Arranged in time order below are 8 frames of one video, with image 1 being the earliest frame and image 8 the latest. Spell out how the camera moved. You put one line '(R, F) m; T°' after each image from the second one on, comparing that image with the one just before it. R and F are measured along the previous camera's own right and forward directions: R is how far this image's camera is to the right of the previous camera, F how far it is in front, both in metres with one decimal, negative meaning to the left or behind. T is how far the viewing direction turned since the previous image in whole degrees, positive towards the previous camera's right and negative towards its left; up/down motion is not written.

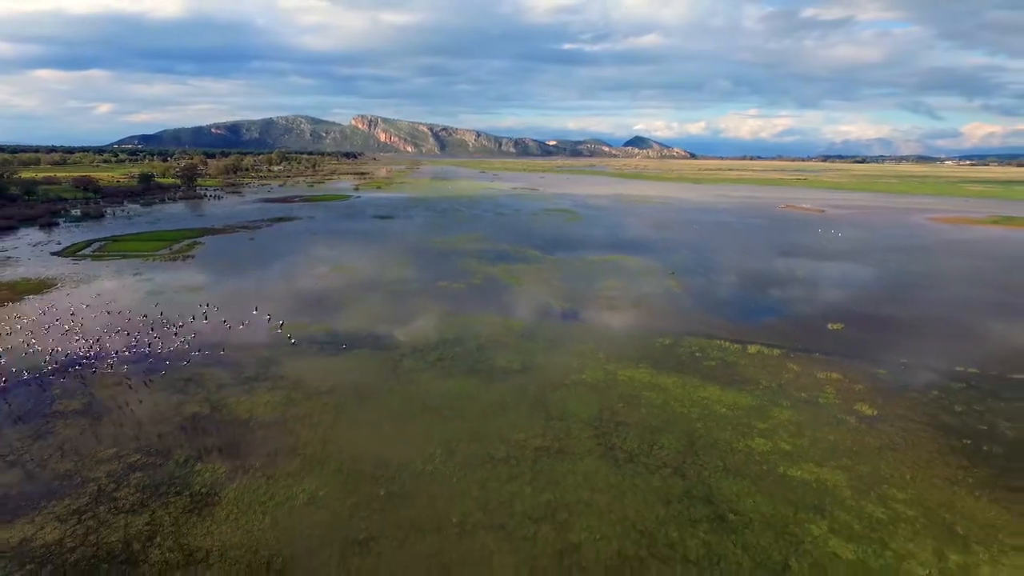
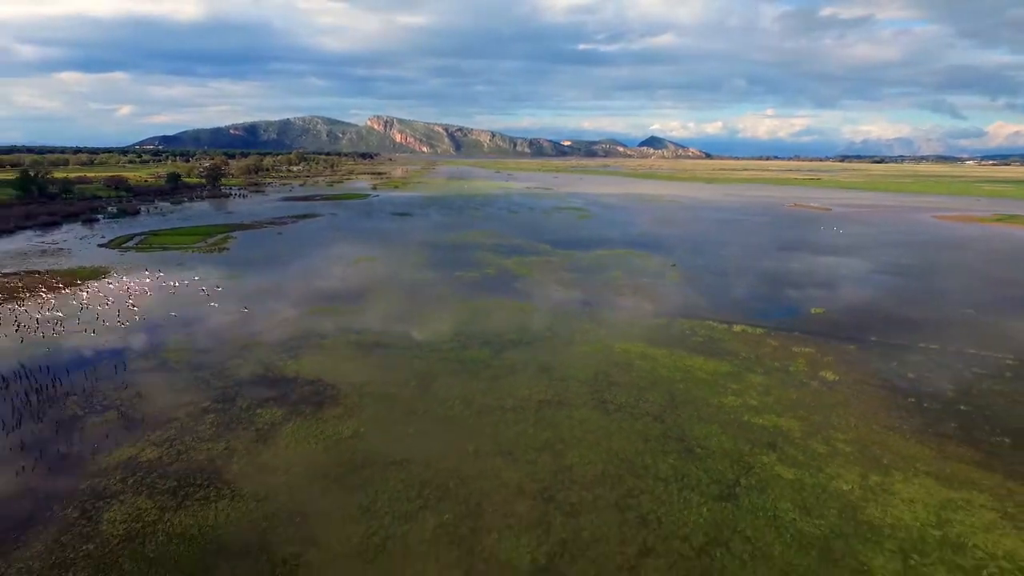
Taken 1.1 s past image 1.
(+0.2, -2.2) m; -1°
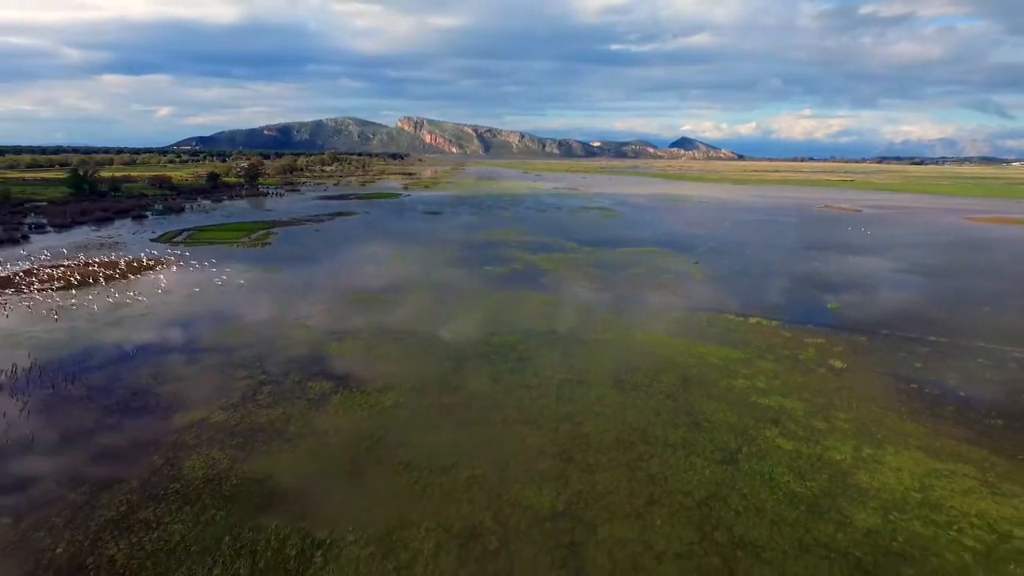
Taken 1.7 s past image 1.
(0.0, -1.3) m; -3°
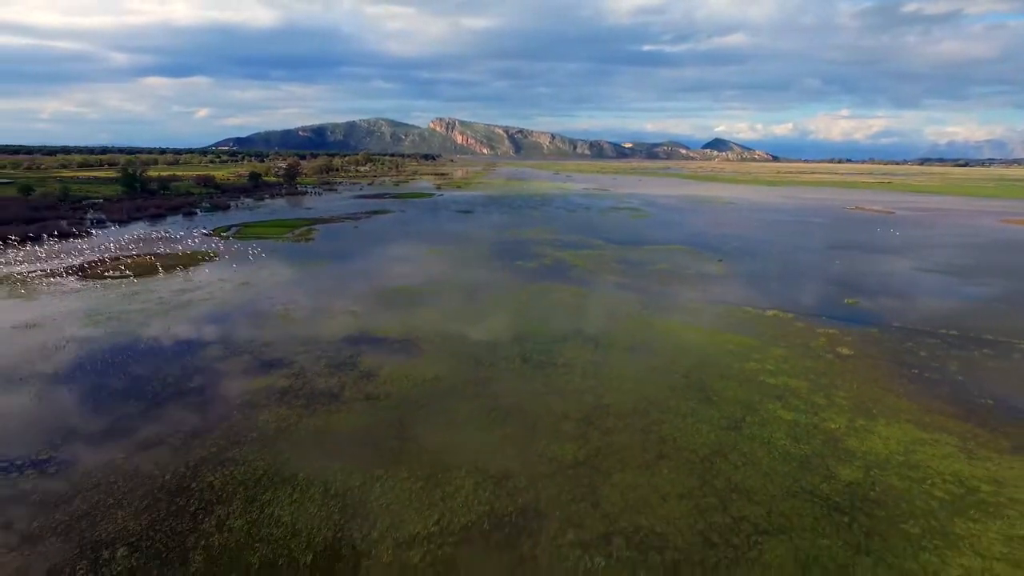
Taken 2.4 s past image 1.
(0.0, -1.6) m; -3°
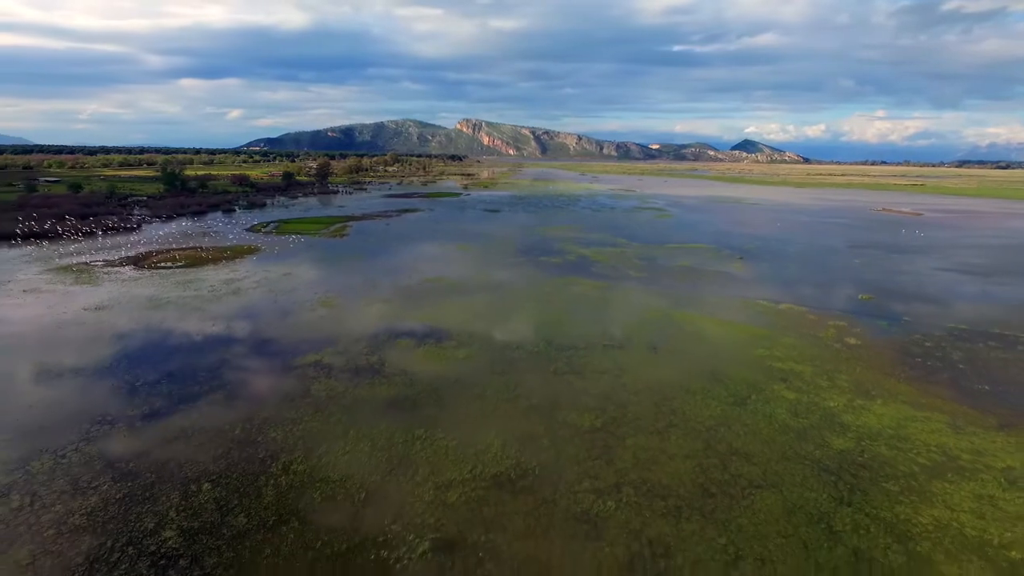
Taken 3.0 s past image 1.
(0.0, -1.4) m; -2°
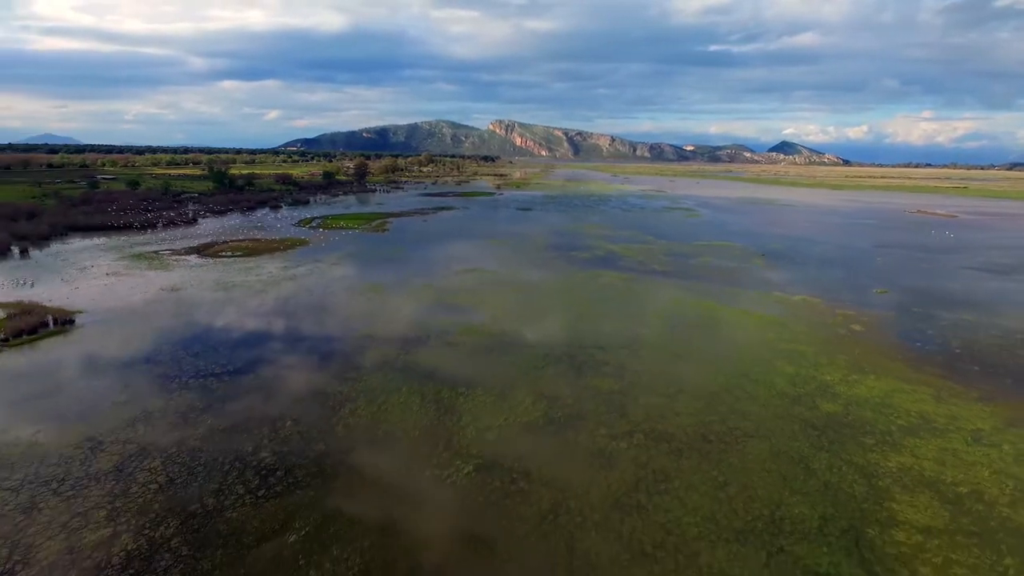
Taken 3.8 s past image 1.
(0.0, -2.0) m; -3°
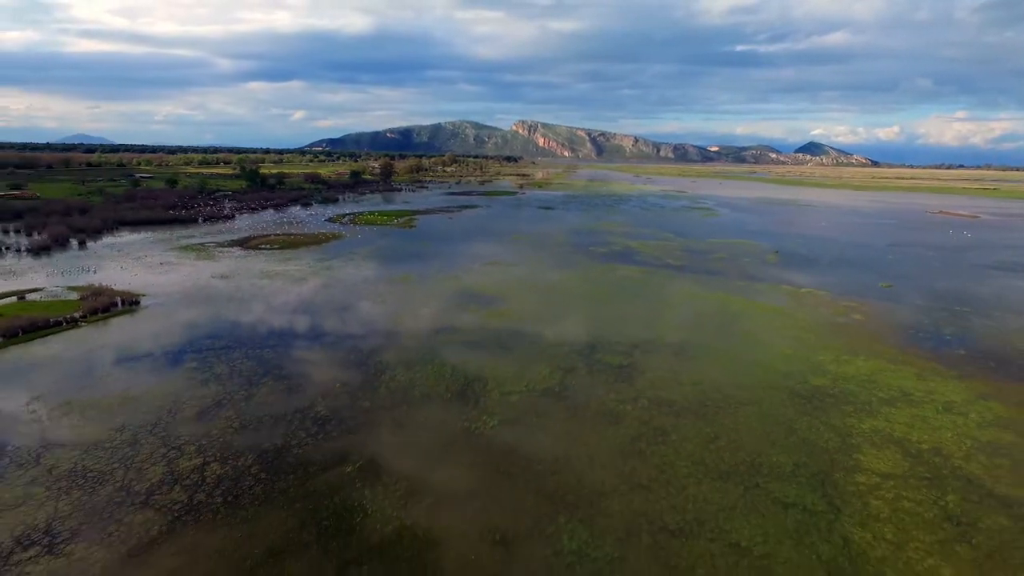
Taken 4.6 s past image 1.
(0.0, -1.8) m; -2°
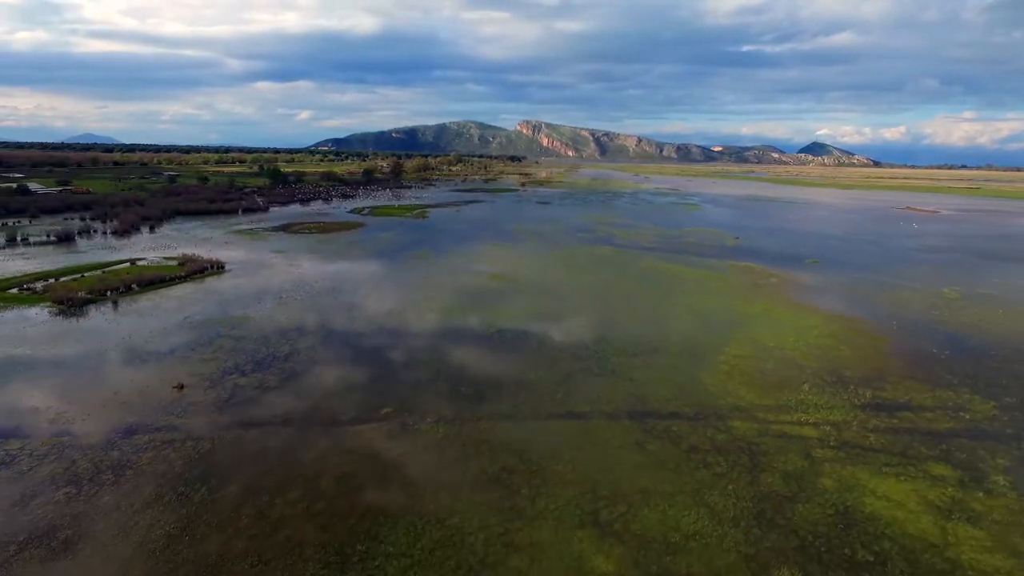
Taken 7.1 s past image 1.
(+0.4, -6.4) m; 0°
